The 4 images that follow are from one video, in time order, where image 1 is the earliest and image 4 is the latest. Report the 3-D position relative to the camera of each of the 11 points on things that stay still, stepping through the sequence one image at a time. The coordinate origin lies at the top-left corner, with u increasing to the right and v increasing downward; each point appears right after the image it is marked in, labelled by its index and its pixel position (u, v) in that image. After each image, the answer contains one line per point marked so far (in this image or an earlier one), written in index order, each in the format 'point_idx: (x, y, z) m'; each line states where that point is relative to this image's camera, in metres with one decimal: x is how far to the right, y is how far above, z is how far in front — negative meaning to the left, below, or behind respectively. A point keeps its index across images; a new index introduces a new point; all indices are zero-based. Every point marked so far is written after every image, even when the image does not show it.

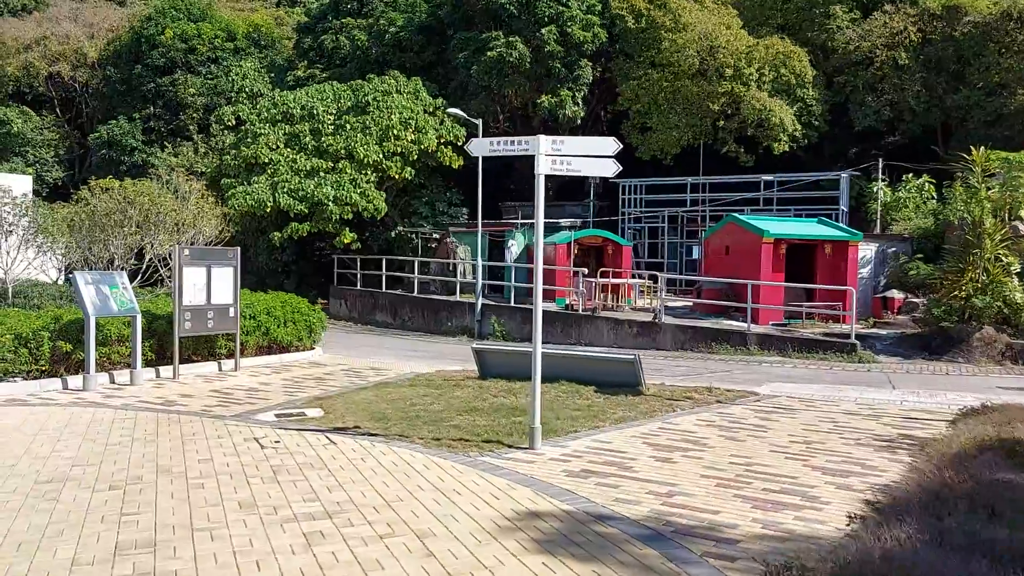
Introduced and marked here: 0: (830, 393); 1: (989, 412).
0: (+4.3, -1.4, +11.6) m
1: (+4.3, -1.1, +7.7) m
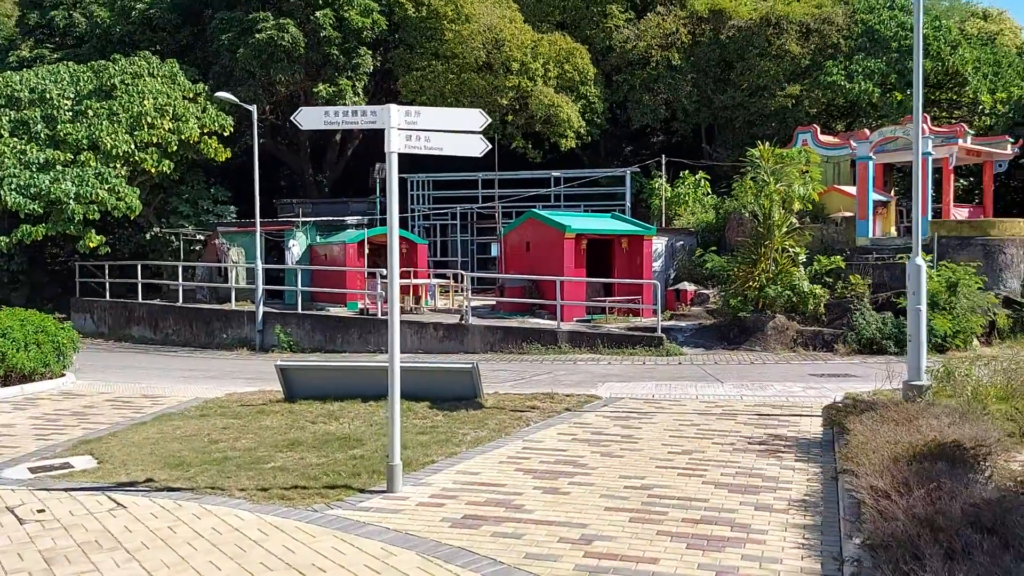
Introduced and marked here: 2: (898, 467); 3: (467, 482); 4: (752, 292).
0: (+2.0, -1.3, +11.1) m
1: (+3.1, -1.1, +7.4) m
2: (+2.2, -1.1, +5.0) m
3: (-0.3, -1.5, +6.5) m
4: (+4.7, -0.1, +16.9) m
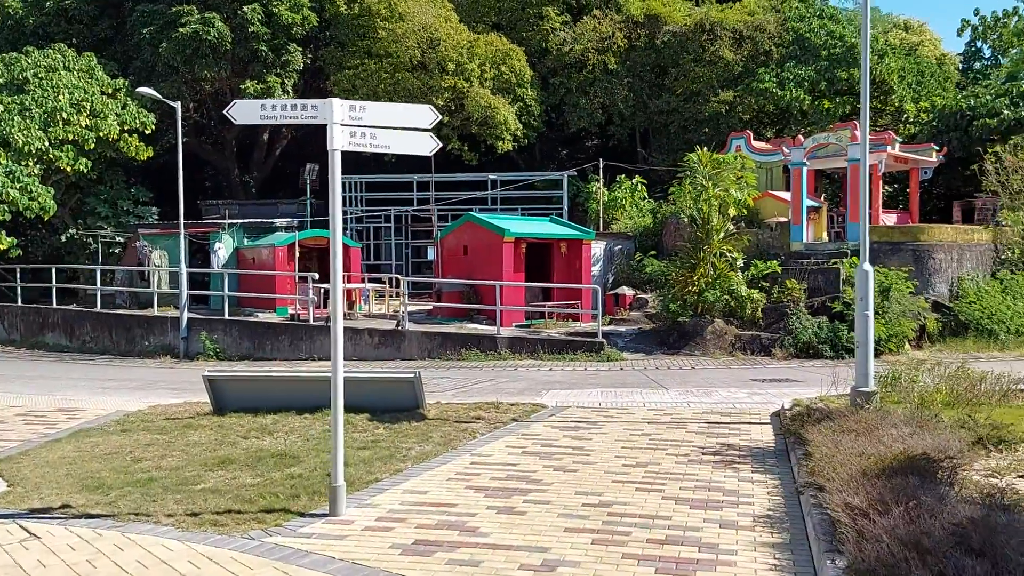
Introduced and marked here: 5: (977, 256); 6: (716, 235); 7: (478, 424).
0: (+1.3, -1.4, +10.9) m
1: (+2.6, -1.1, +7.3) m
2: (+2.0, -1.1, +4.8) m
3: (-0.7, -1.5, +6.1) m
4: (+3.5, -0.2, +16.9) m
5: (+9.8, +0.7, +18.1) m
6: (+4.1, +1.1, +17.1) m
7: (-0.4, -1.4, +9.1) m
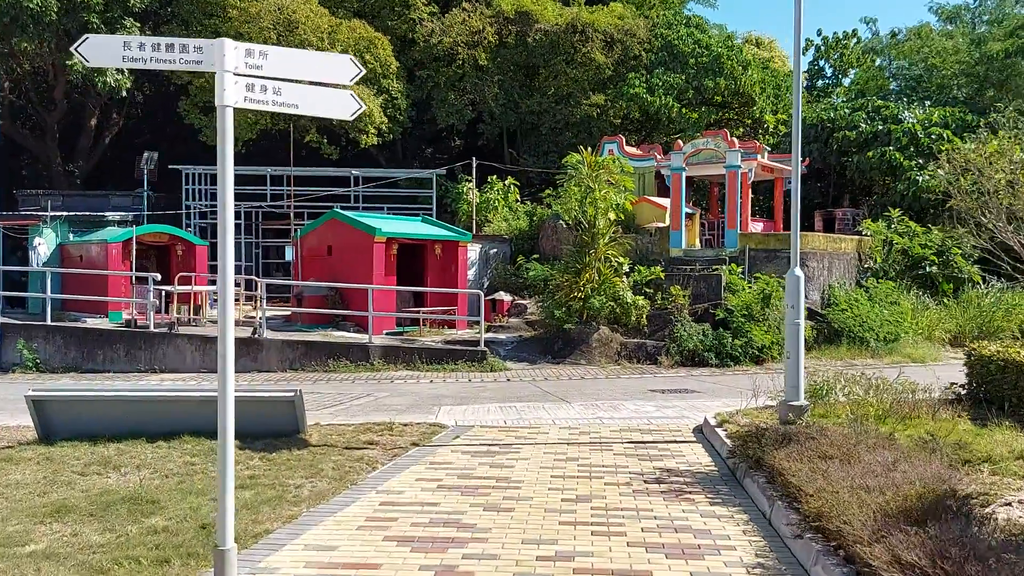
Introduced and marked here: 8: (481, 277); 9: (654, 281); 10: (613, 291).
0: (0.0, -1.5, +9.9) m
1: (+2.0, -1.2, +6.5) m
2: (+1.8, -1.2, +4.0) m
3: (-1.0, -1.5, +4.8) m
4: (+1.2, -0.3, +16.1) m
5: (+7.2, +0.5, +18.5) m
6: (+1.7, +0.9, +16.5) m
7: (-1.3, -1.5, +7.8) m
8: (-0.7, +0.3, +19.7) m
9: (+2.9, +0.1, +17.4) m
10: (+1.9, -0.1, +16.2) m
